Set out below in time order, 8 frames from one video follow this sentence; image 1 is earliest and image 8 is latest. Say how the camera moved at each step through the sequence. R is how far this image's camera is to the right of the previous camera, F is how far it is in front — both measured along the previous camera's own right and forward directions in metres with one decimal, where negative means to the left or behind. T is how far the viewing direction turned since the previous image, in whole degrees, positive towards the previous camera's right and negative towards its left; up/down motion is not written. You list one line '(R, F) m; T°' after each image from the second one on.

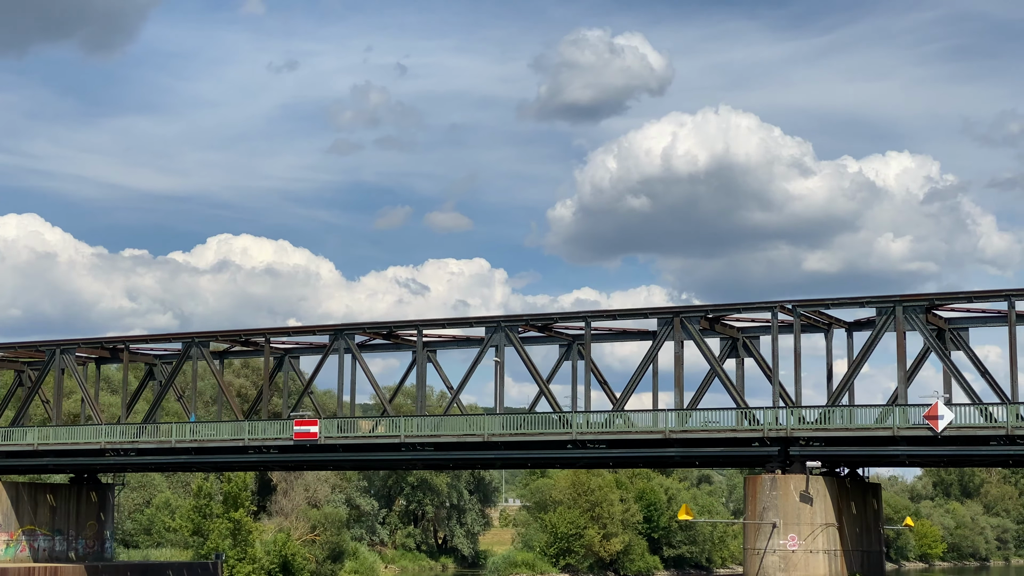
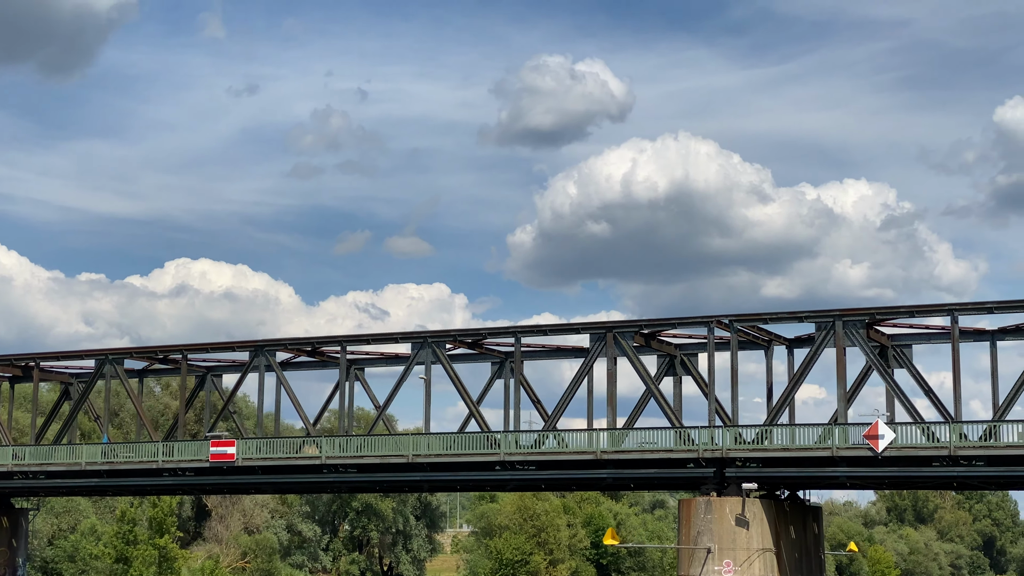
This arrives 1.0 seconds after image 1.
(+1.1, +2.1) m; +2°
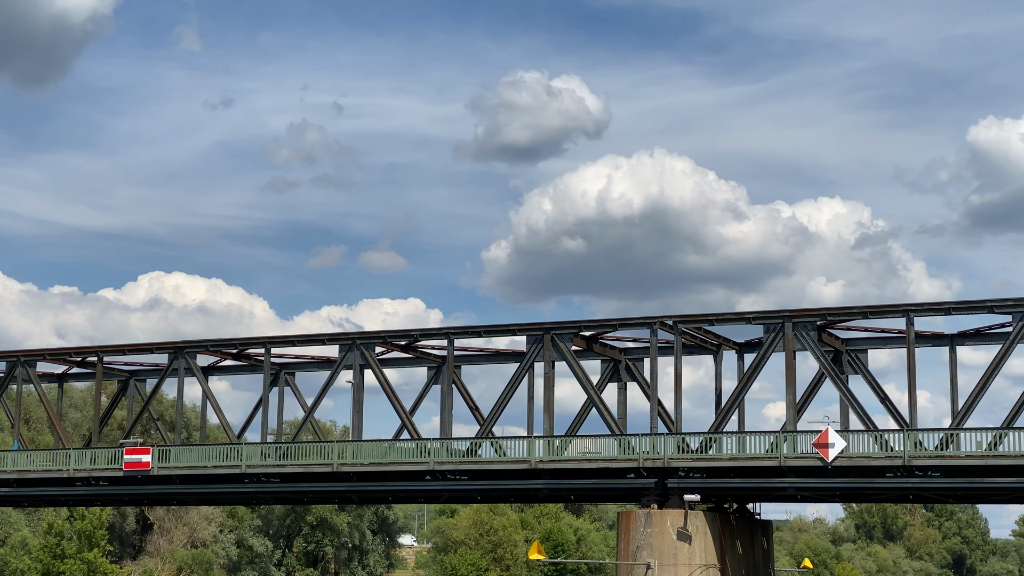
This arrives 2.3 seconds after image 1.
(+1.3, +2.7) m; +1°
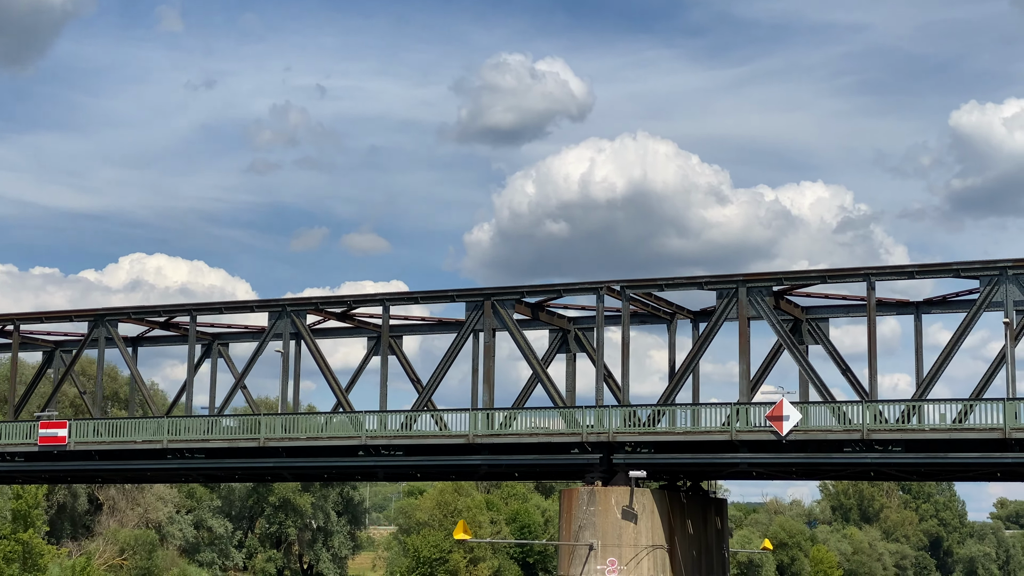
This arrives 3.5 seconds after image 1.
(+1.2, +2.6) m; +1°
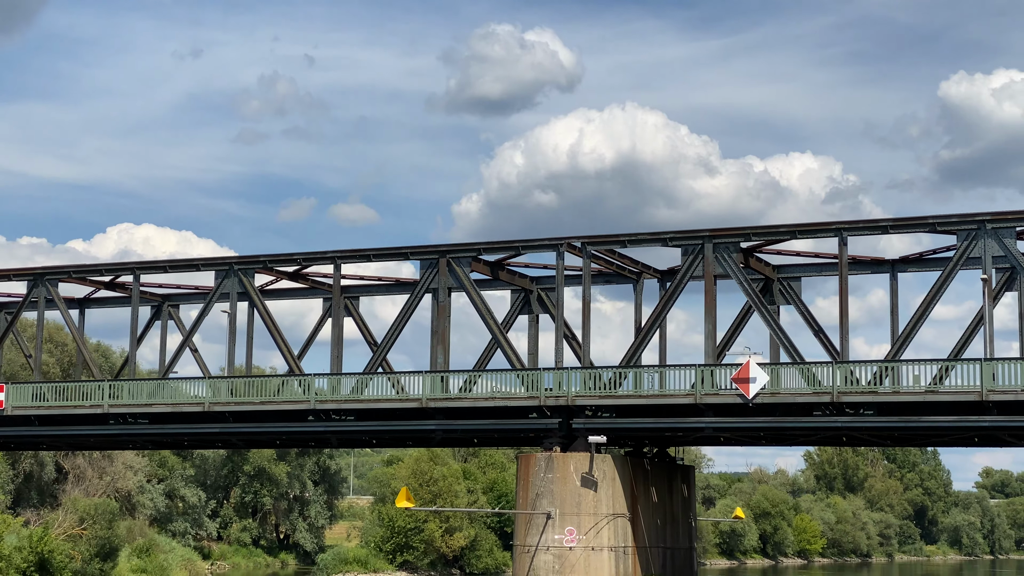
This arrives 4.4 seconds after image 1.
(+0.8, +1.9) m; 0°
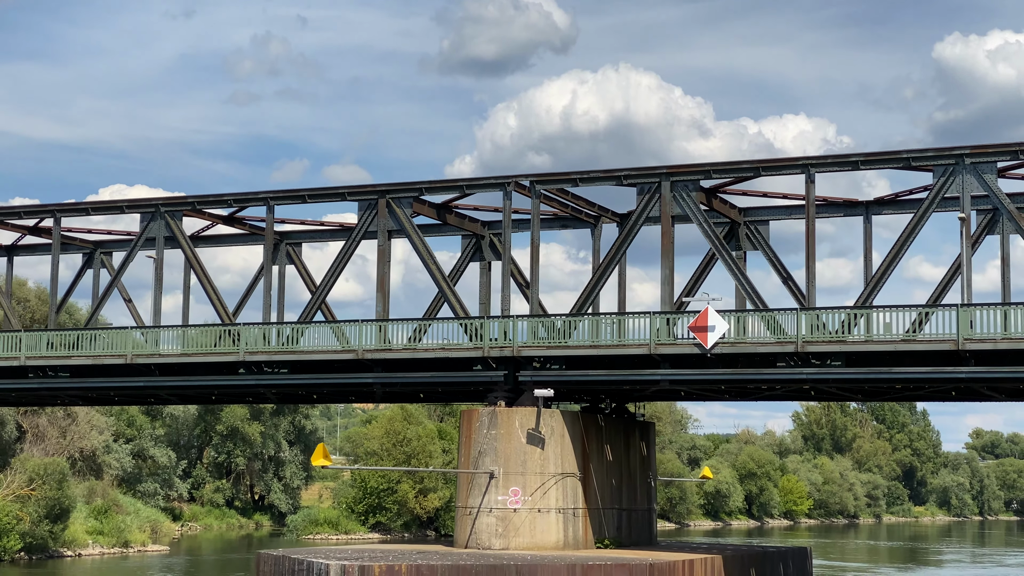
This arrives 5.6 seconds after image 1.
(+1.2, +2.7) m; 0°
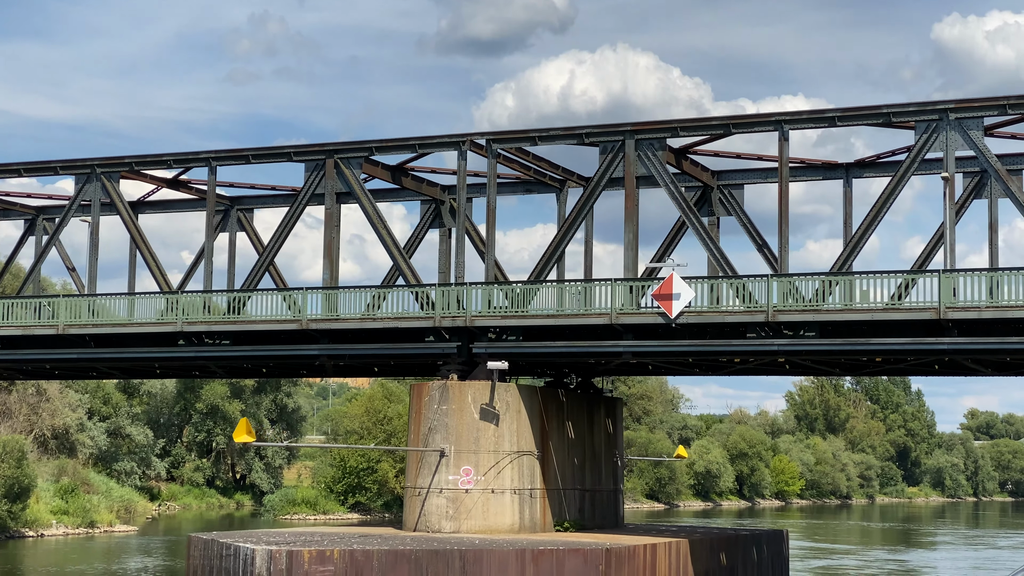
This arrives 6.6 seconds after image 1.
(+0.9, +2.2) m; 0°
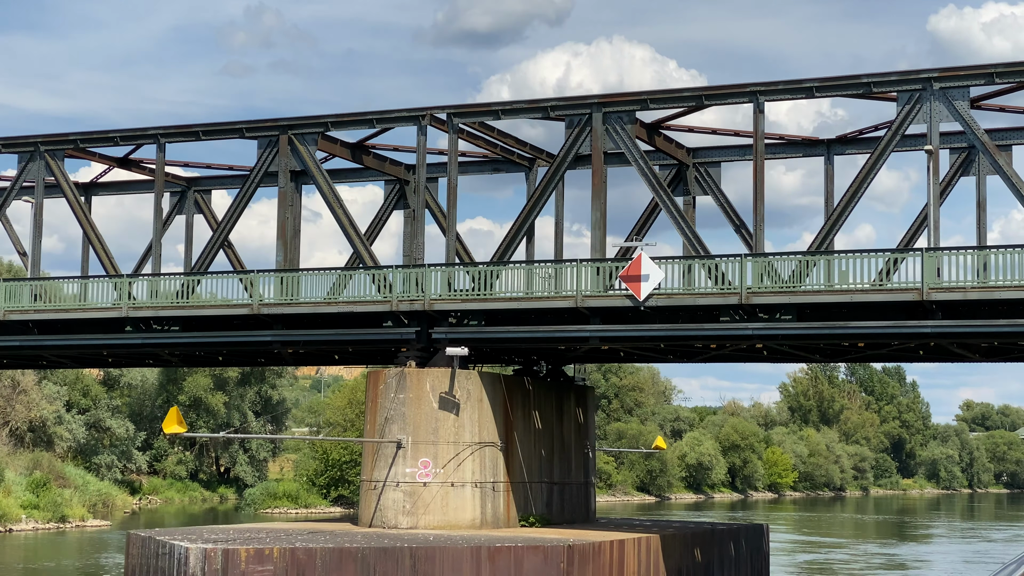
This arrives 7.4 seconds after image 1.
(+0.7, +1.7) m; 0°
